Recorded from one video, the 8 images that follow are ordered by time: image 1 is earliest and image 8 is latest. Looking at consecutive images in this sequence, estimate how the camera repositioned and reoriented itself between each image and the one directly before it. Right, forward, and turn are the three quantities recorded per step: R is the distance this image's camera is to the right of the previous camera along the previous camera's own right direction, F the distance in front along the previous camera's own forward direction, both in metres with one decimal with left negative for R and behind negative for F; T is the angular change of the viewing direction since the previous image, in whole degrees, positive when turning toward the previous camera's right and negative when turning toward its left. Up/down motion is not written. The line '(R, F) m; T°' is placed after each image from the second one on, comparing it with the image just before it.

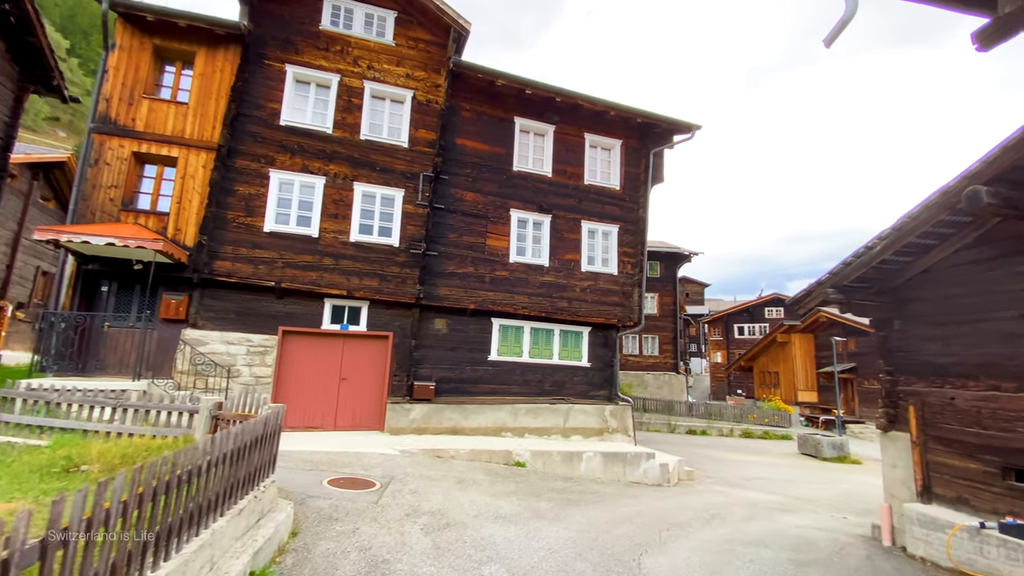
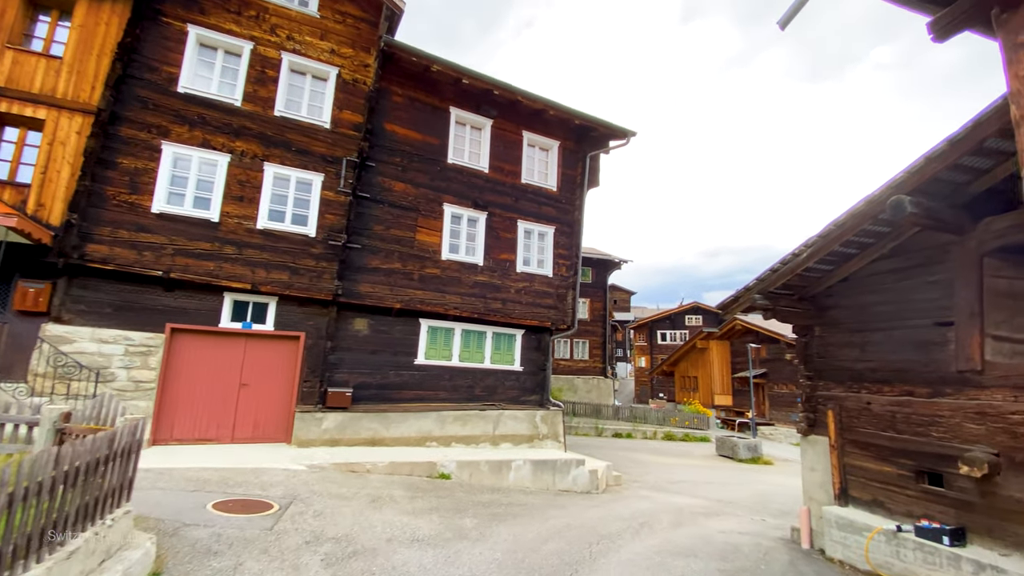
(+0.1, +0.7) m; +8°
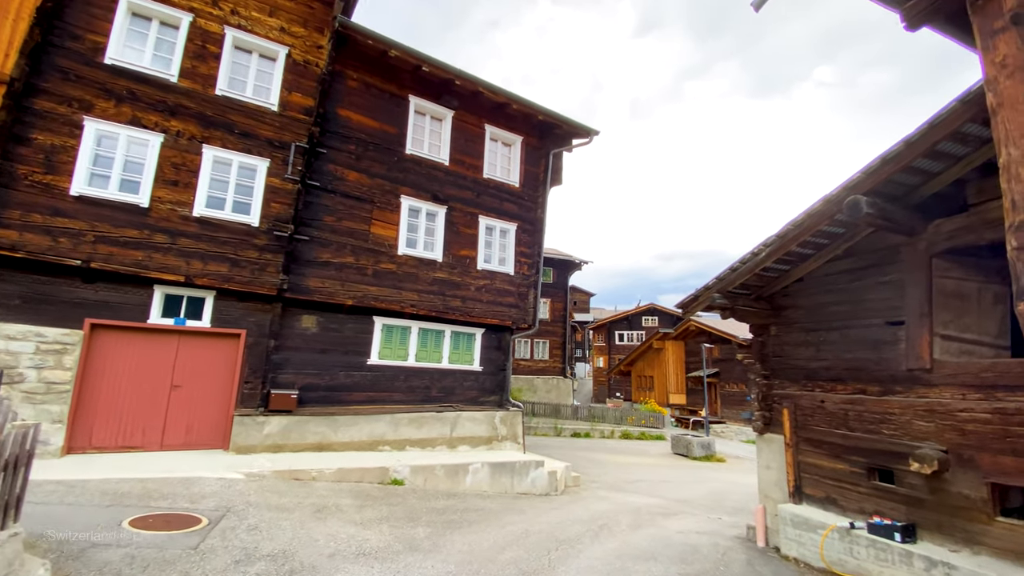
(0.0, +0.4) m; +5°
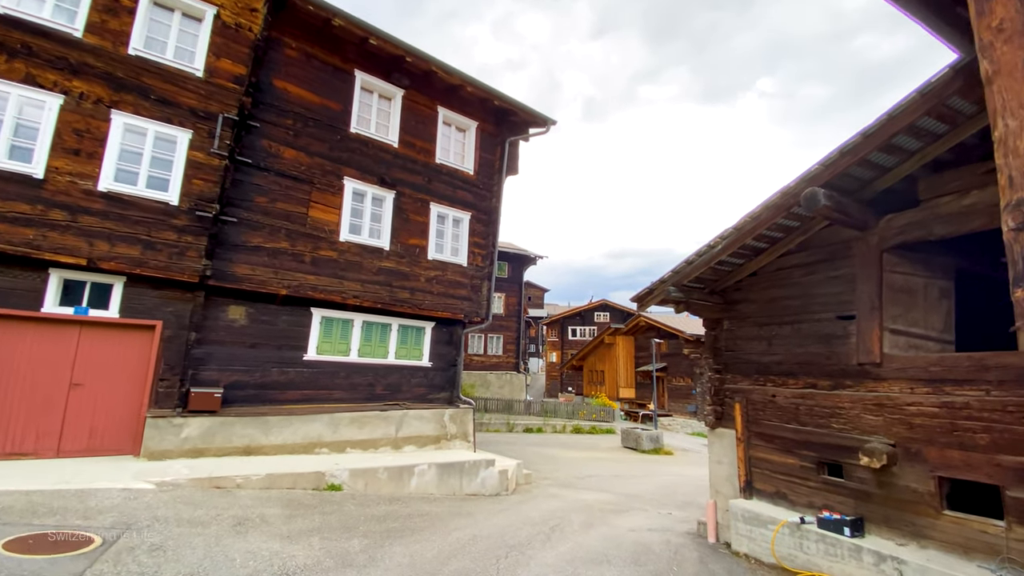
(+0.1, +0.5) m; +6°
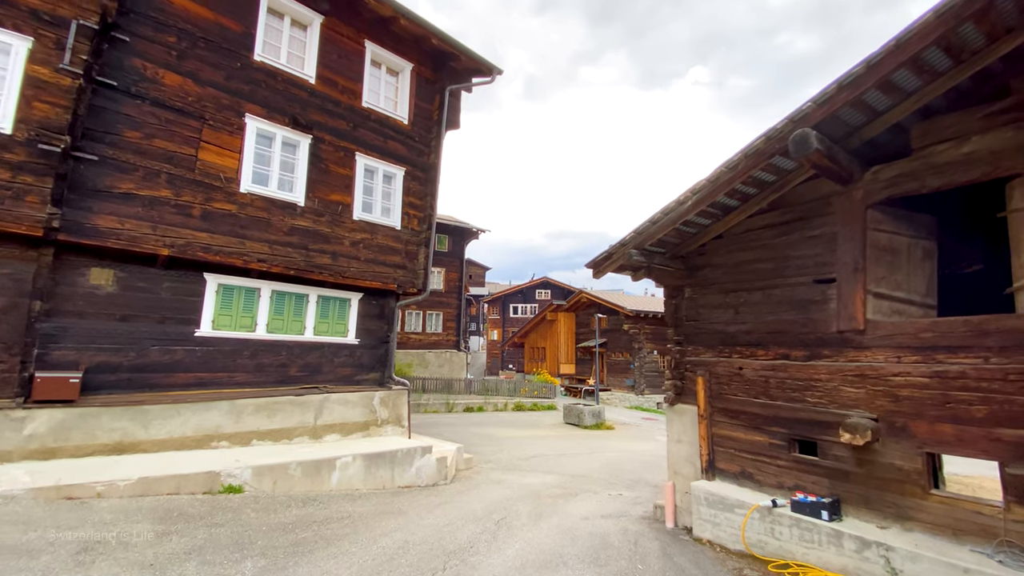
(0.0, +1.3) m; +7°
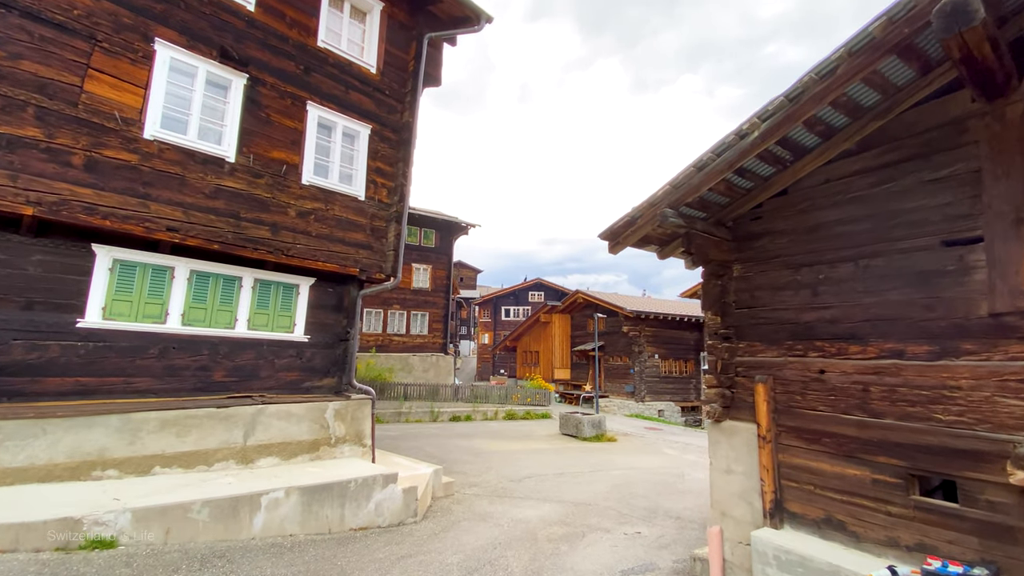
(0.0, +2.1) m; +1°
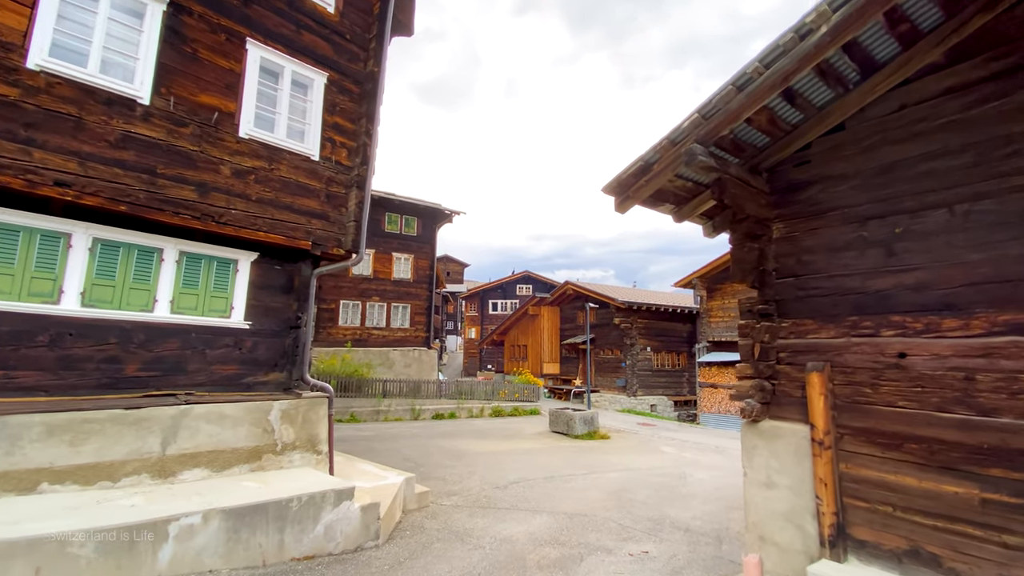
(+0.1, +1.3) m; +2°
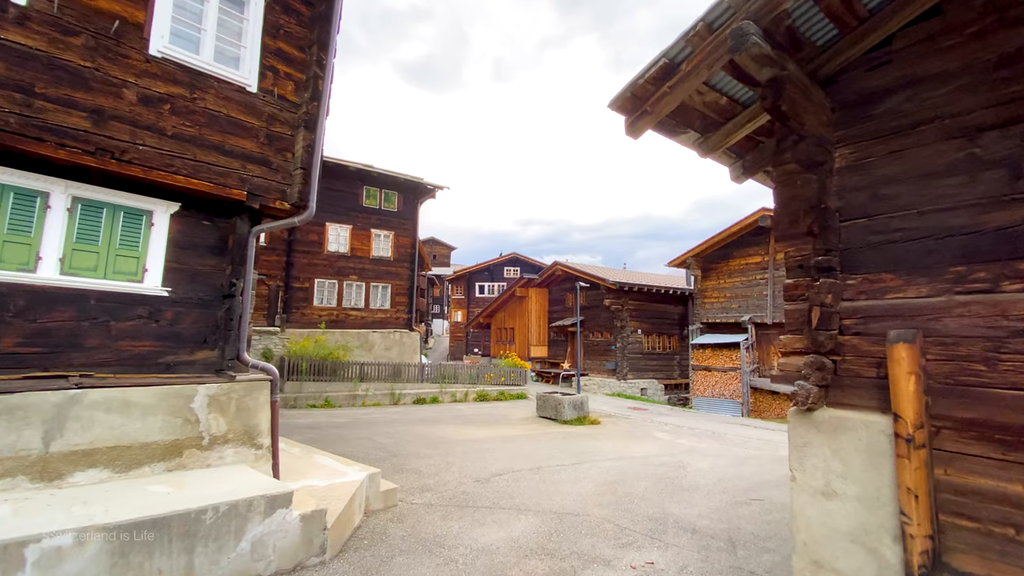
(+0.1, +1.2) m; +1°
